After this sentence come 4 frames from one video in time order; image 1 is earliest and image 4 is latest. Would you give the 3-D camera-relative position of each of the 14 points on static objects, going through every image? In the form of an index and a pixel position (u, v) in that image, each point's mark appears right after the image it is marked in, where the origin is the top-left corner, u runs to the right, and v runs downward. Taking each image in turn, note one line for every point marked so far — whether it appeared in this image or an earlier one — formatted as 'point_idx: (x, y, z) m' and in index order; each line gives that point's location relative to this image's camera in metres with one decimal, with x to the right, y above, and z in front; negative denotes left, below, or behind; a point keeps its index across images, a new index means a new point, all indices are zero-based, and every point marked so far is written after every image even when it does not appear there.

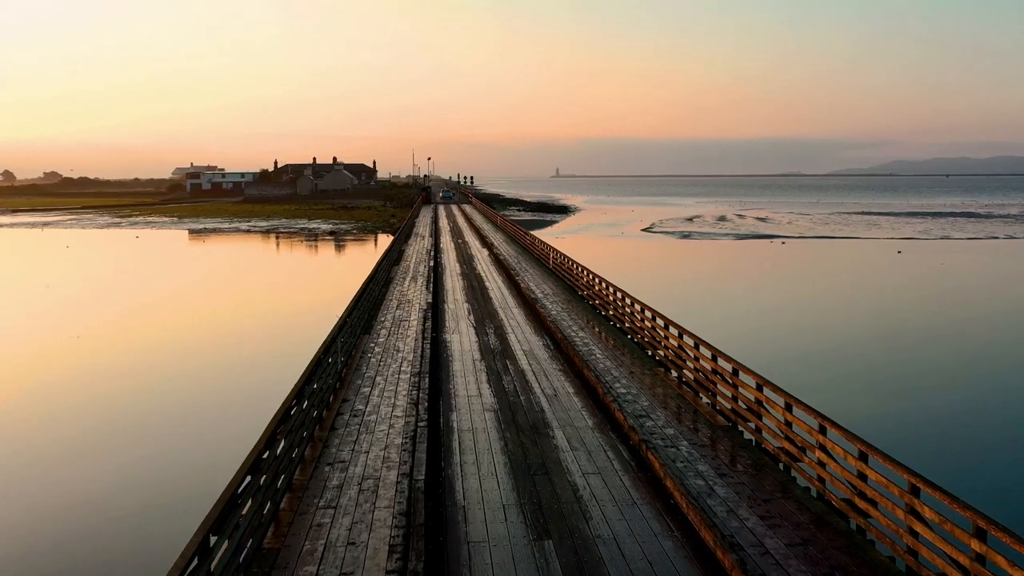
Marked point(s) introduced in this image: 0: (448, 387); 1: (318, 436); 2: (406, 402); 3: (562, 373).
0: (-0.9, -1.4, +9.9) m
1: (-2.3, -1.8, +8.1) m
2: (-1.4, -1.5, +9.0) m
3: (+0.8, -1.3, +10.5) m
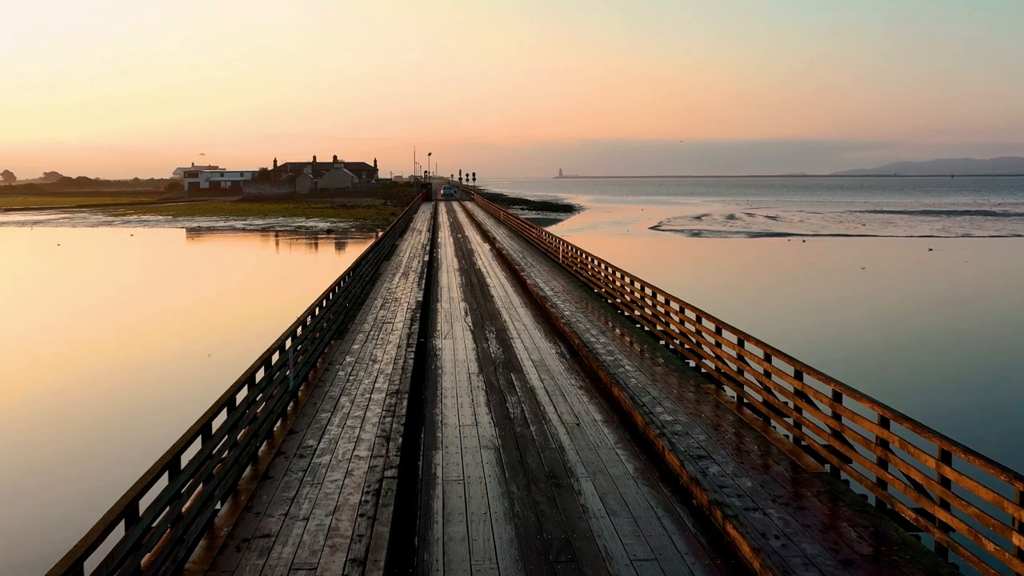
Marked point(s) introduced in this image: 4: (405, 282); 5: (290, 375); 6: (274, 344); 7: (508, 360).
0: (-0.8, -1.3, +7.5) m
1: (-2.2, -1.7, +5.6) m
2: (-1.3, -1.4, +6.6) m
3: (+0.8, -1.2, +8.0) m
4: (-2.7, +0.1, +17.0) m
5: (-2.5, -1.0, +7.7) m
6: (-2.5, -0.6, +7.2) m
7: (-0.1, -1.0, +9.5) m
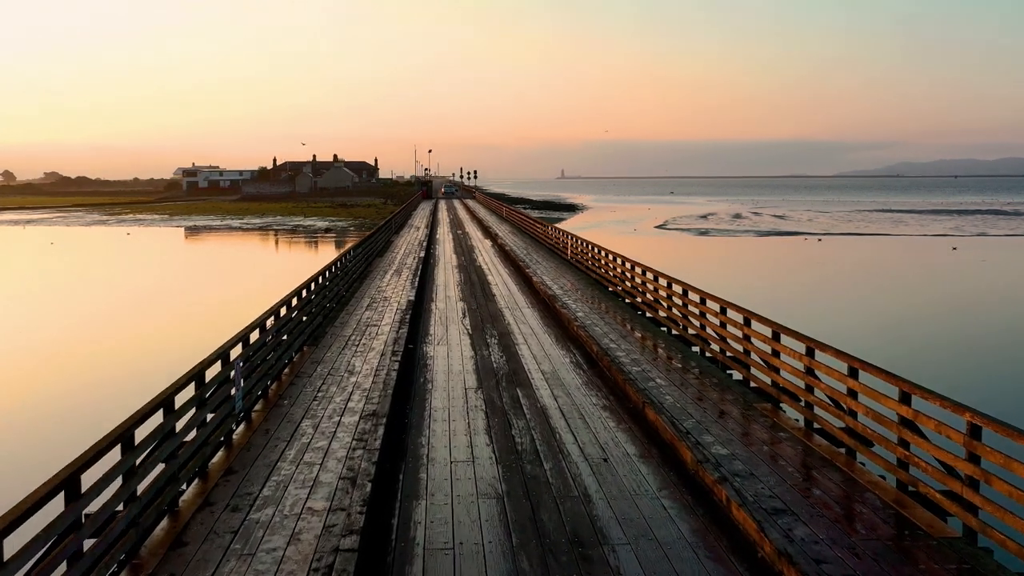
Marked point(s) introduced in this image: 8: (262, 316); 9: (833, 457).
0: (-0.8, -1.3, +5.8) m
1: (-2.2, -1.6, +4.0) m
2: (-1.3, -1.4, +5.0) m
3: (+0.9, -1.2, +6.4) m
4: (-2.6, +0.2, +15.3) m
5: (-2.5, -0.9, +6.1) m
6: (-2.5, -0.6, +5.6) m
7: (0.0, -1.0, +7.9) m
8: (-2.7, -0.3, +7.3) m
9: (+2.6, -1.4, +5.6) m
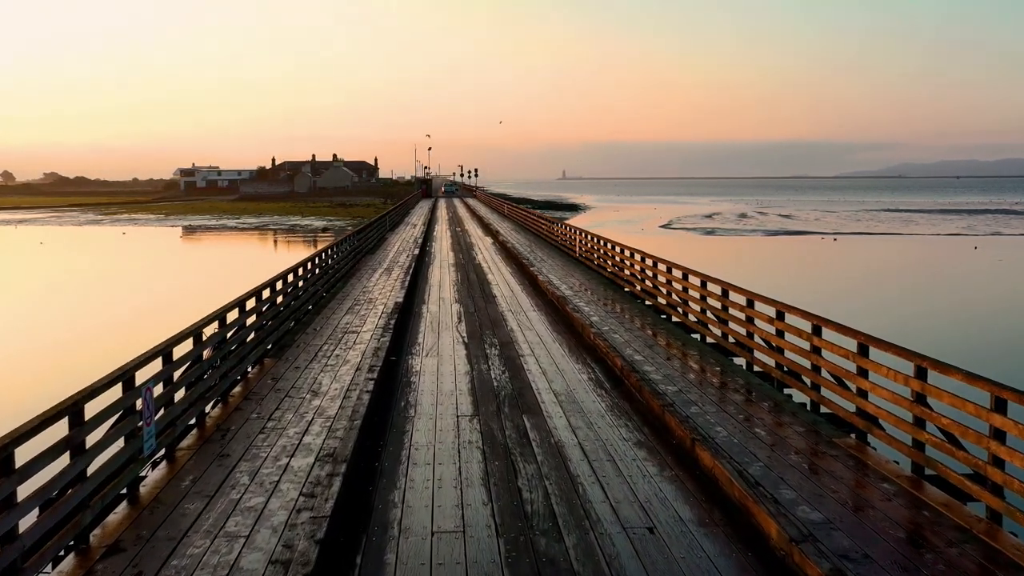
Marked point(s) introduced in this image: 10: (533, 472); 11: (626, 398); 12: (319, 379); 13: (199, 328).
0: (-0.7, -1.3, +4.3) m
1: (-2.1, -1.6, +2.4) m
2: (-1.2, -1.4, +3.4) m
3: (+0.9, -1.2, +4.8) m
4: (-2.5, +0.2, +13.8) m
5: (-2.4, -0.9, +4.5) m
6: (-2.4, -0.5, +4.0) m
7: (0.0, -1.0, +6.3) m
8: (-2.6, -0.3, +5.8) m
9: (+2.7, -1.4, +4.0) m
10: (+0.1, -1.2, +4.5) m
11: (+1.0, -1.0, +6.2) m
12: (-1.9, -0.9, +6.8) m
13: (-2.6, -0.3, +5.8) m
